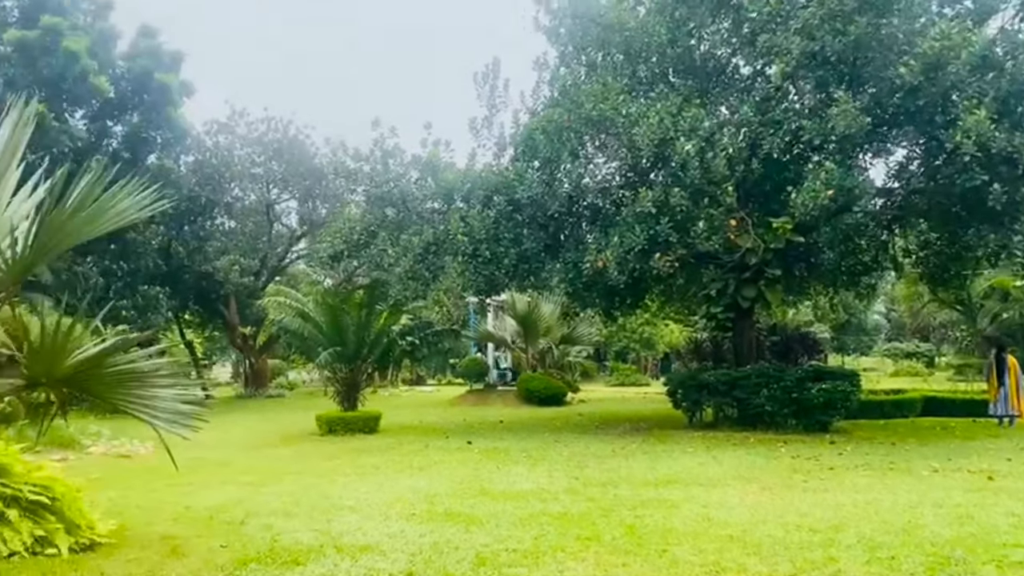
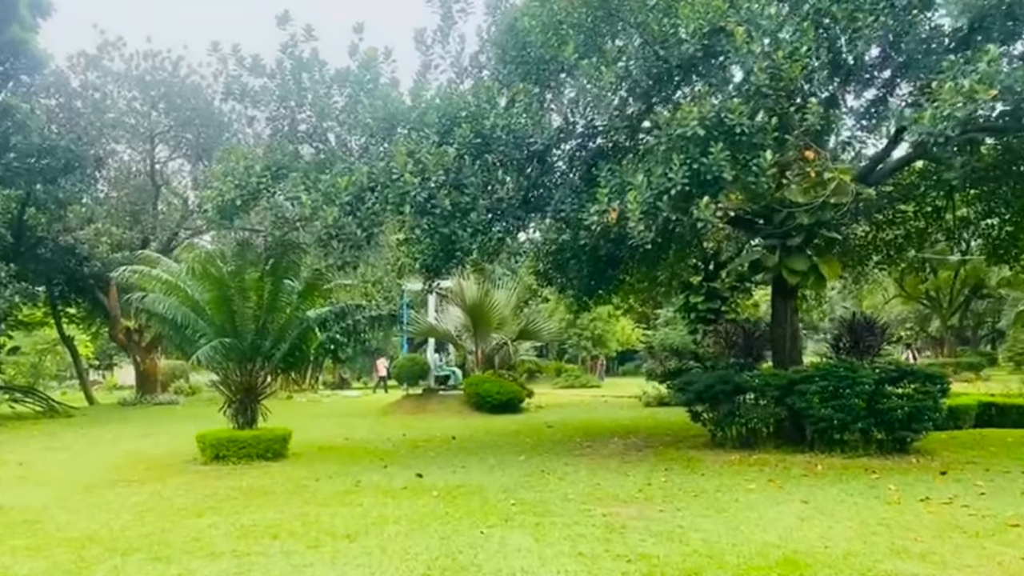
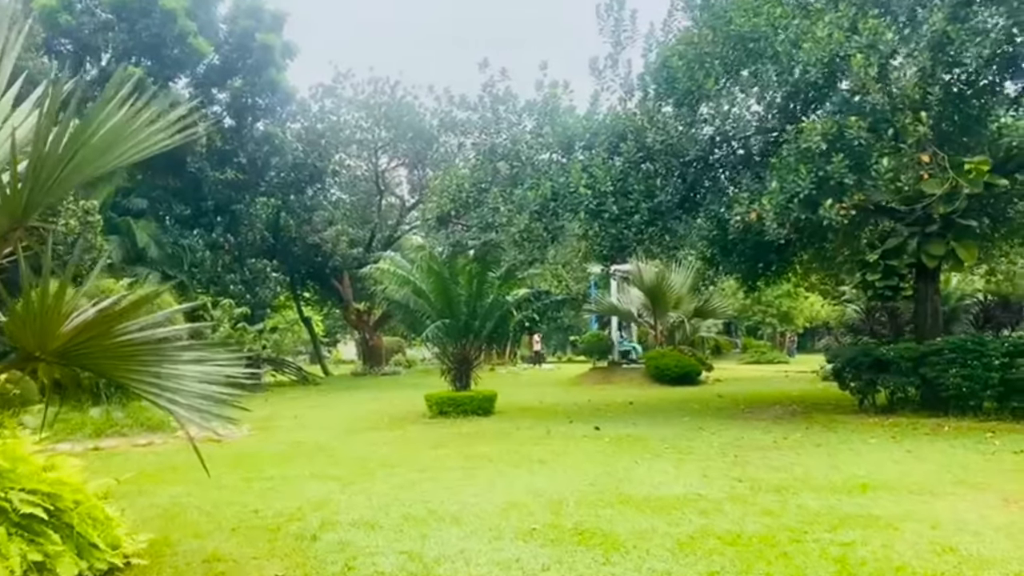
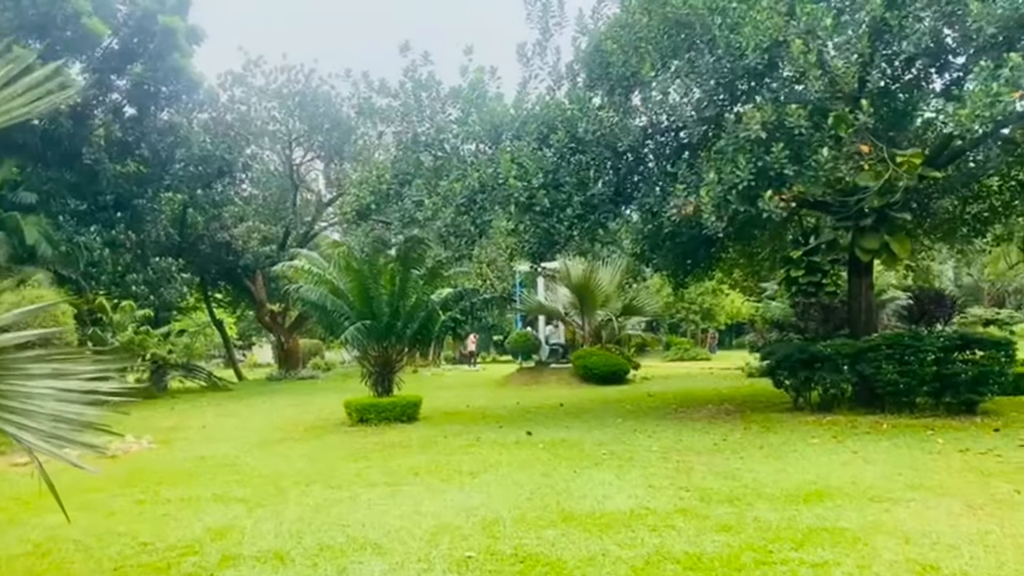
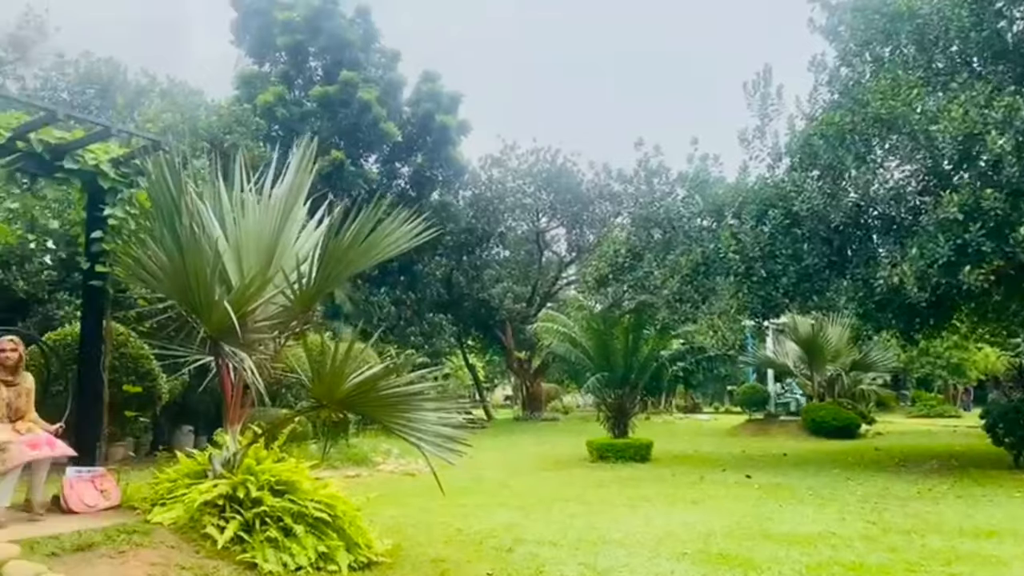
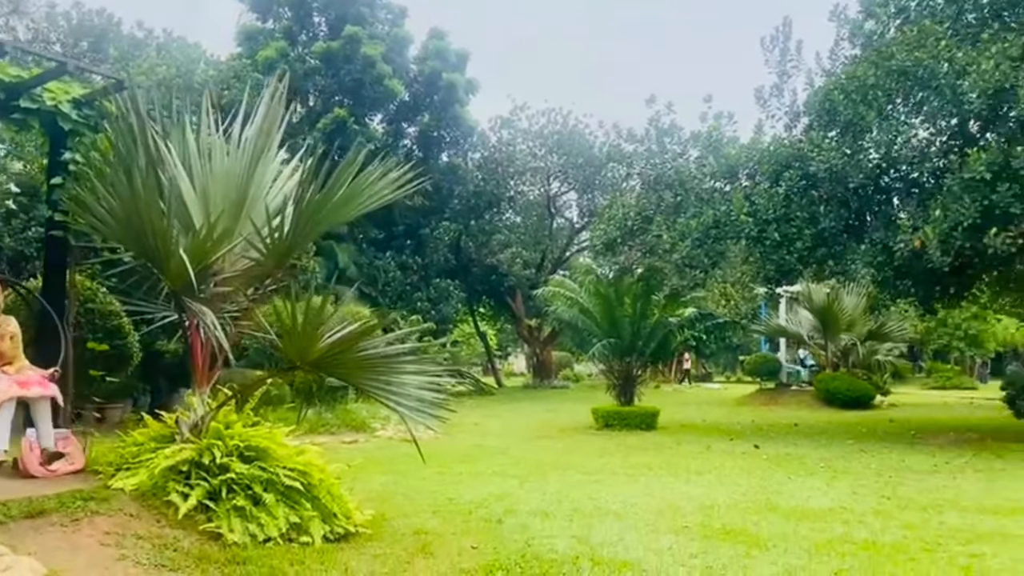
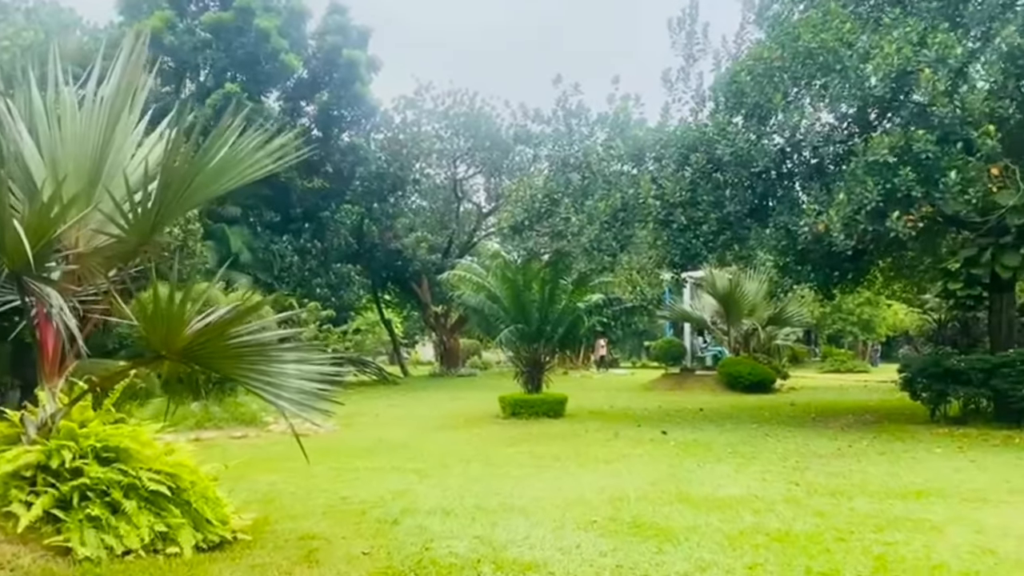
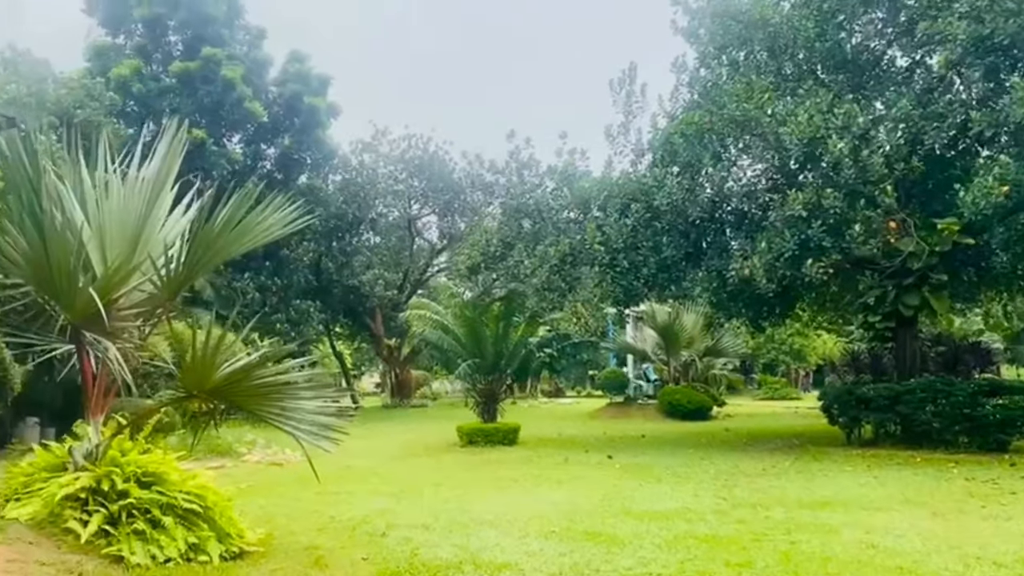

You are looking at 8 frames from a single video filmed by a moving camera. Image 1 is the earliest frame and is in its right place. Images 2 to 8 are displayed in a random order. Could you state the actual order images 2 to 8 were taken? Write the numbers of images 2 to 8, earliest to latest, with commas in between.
8, 5, 6, 7, 3, 4, 2
